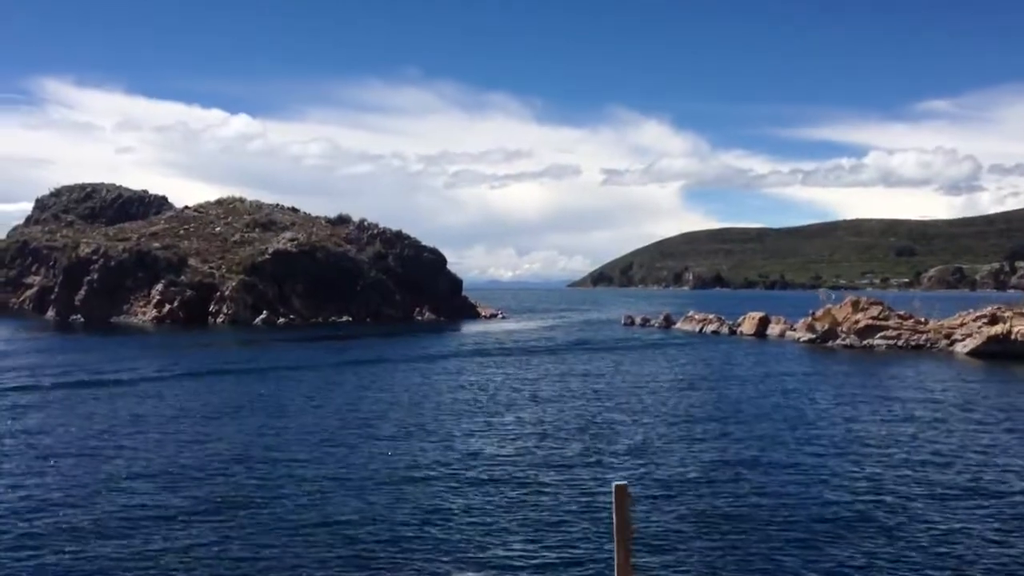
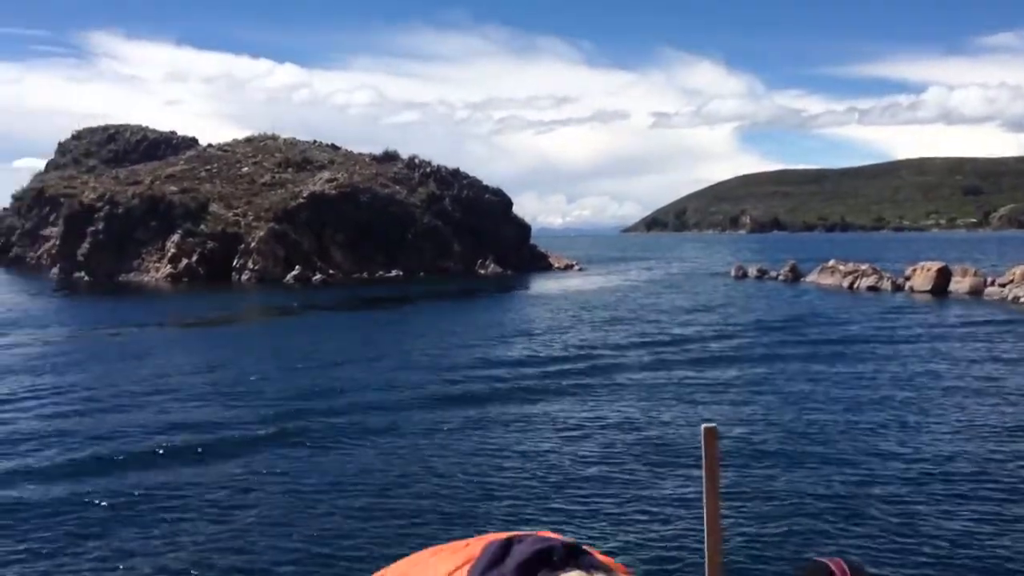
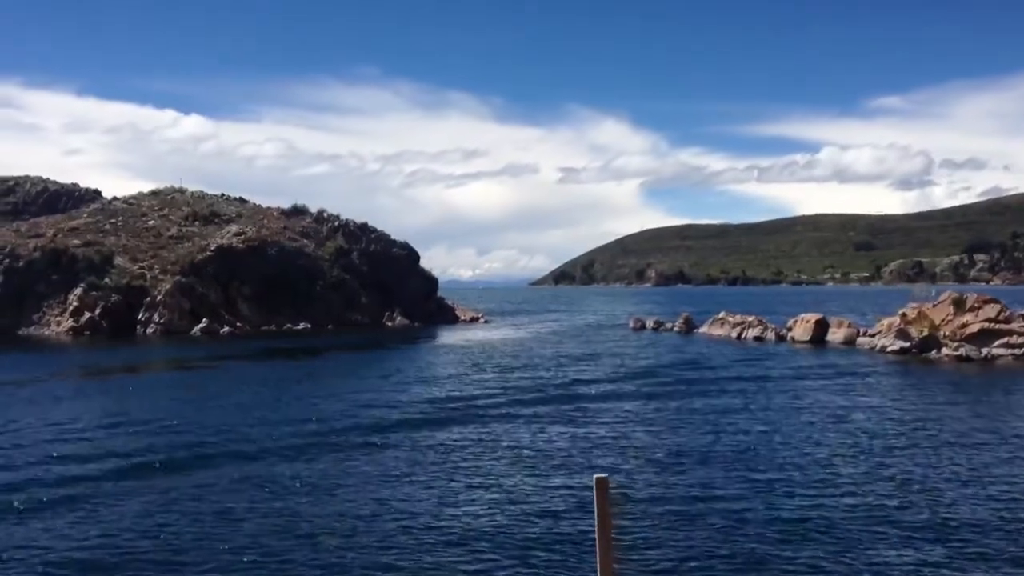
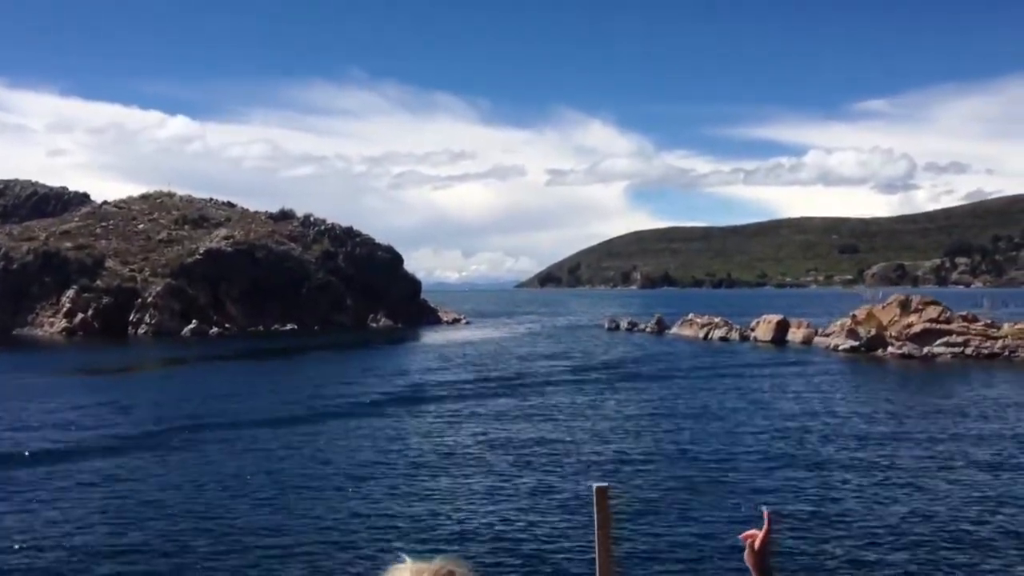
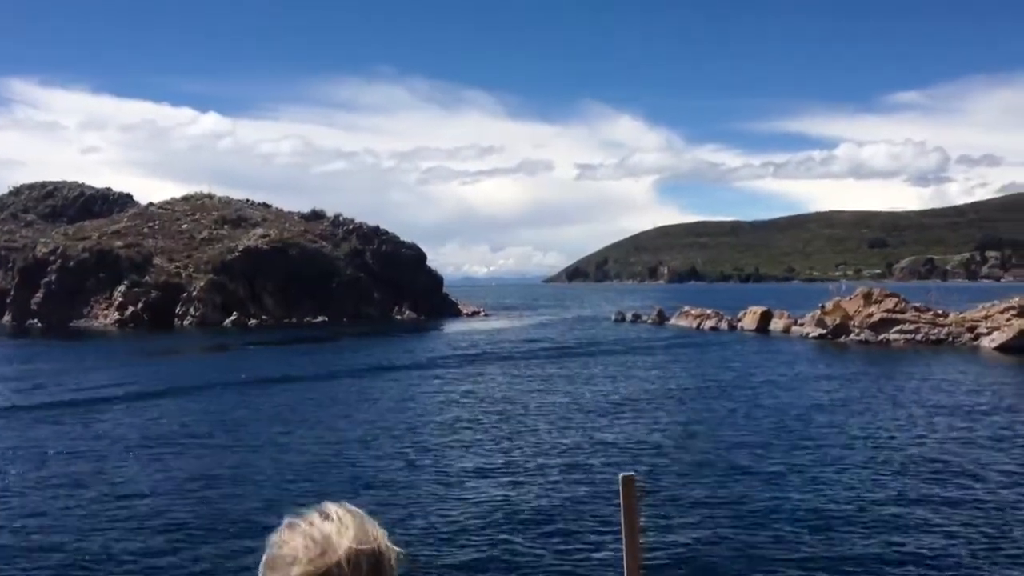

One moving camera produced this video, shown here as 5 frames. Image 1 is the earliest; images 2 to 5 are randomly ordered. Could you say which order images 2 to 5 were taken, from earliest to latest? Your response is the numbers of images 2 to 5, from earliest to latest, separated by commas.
5, 4, 3, 2
